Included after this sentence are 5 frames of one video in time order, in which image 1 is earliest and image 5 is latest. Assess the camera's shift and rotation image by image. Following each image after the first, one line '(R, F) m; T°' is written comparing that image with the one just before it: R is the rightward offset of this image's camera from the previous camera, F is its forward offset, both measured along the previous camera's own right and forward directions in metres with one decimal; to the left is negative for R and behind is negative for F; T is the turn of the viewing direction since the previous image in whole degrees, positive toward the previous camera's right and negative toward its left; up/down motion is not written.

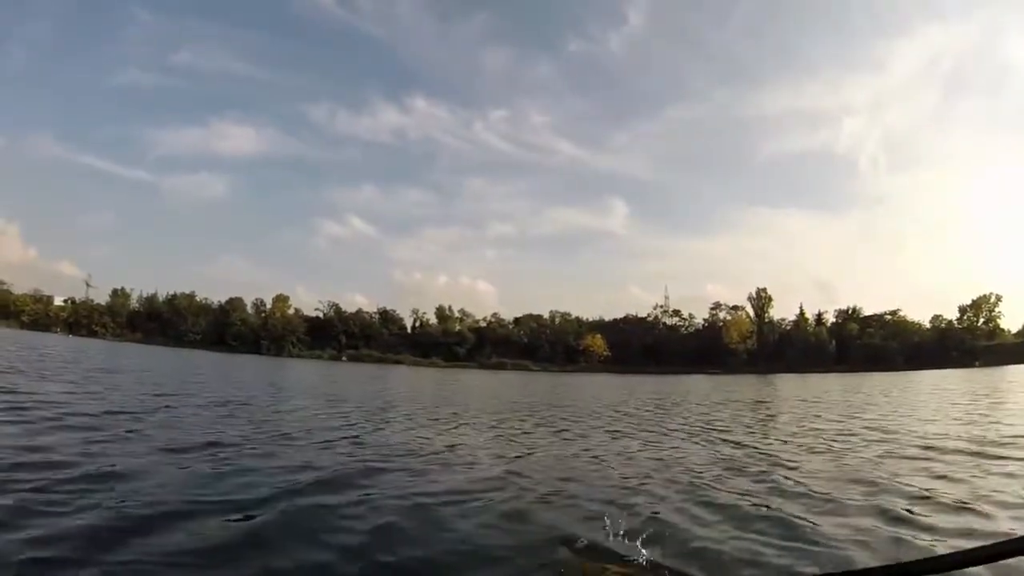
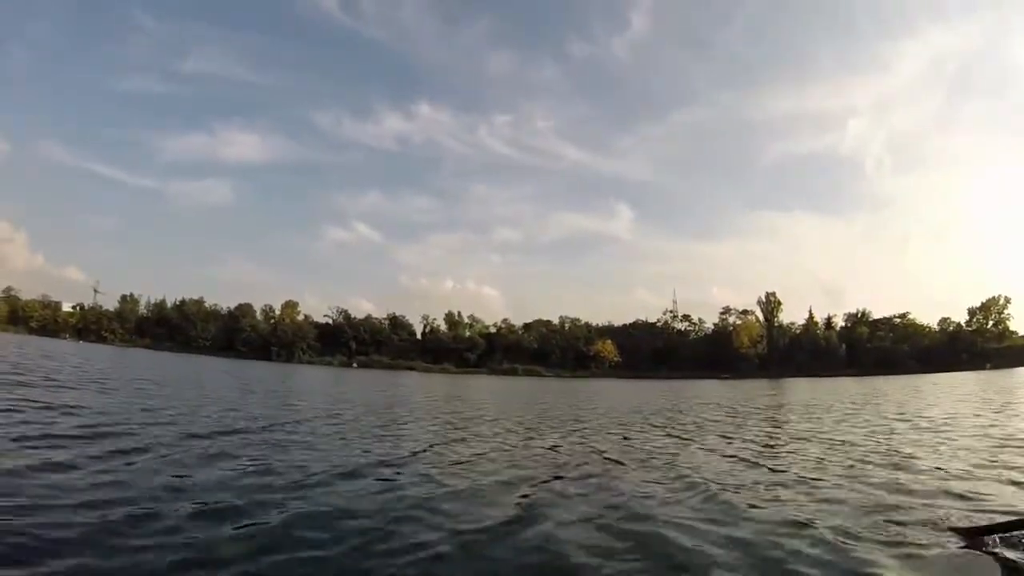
(-0.6, +0.1) m; 0°
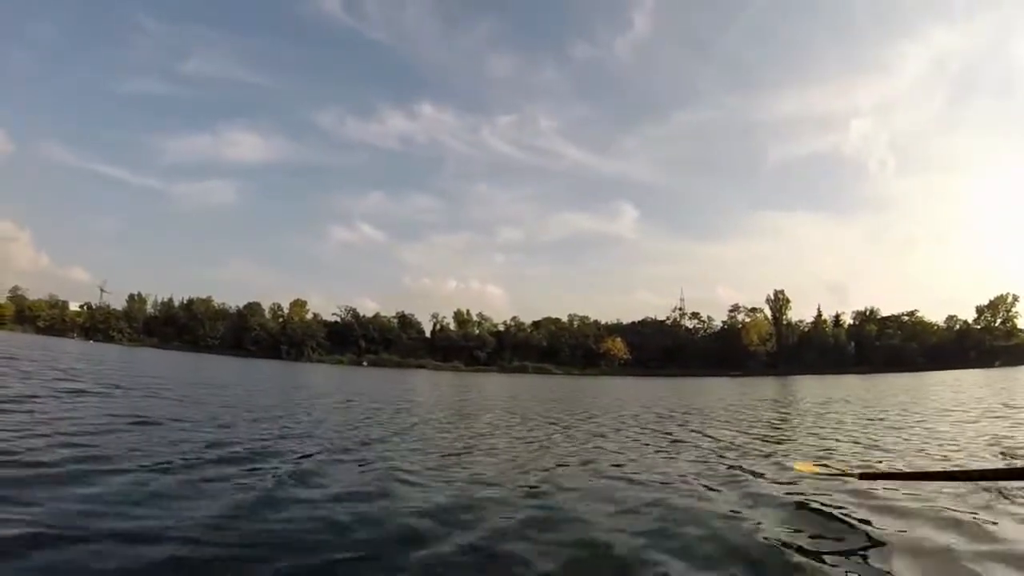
(-0.6, +0.1) m; 0°
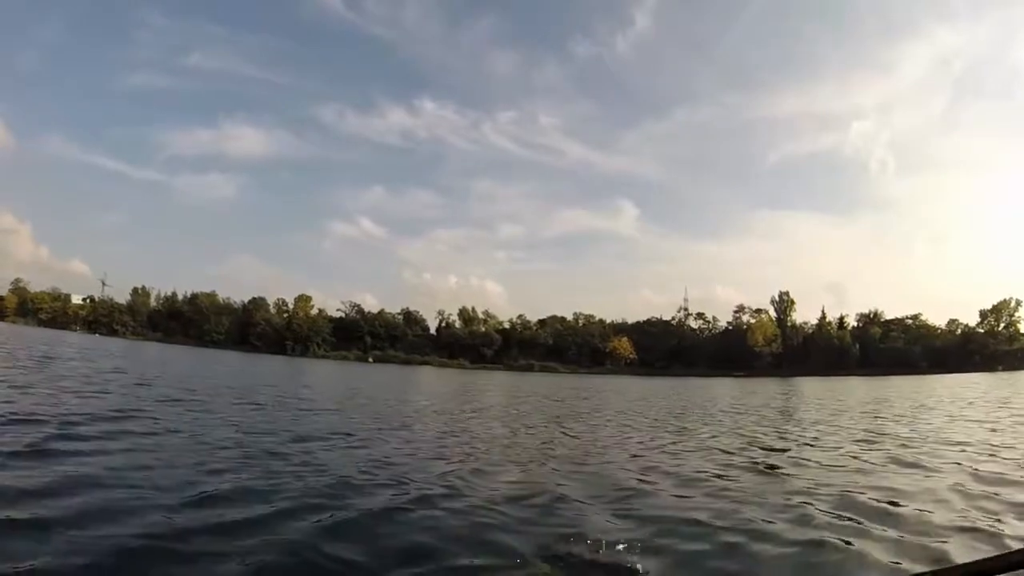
(-0.8, +0.1) m; 0°
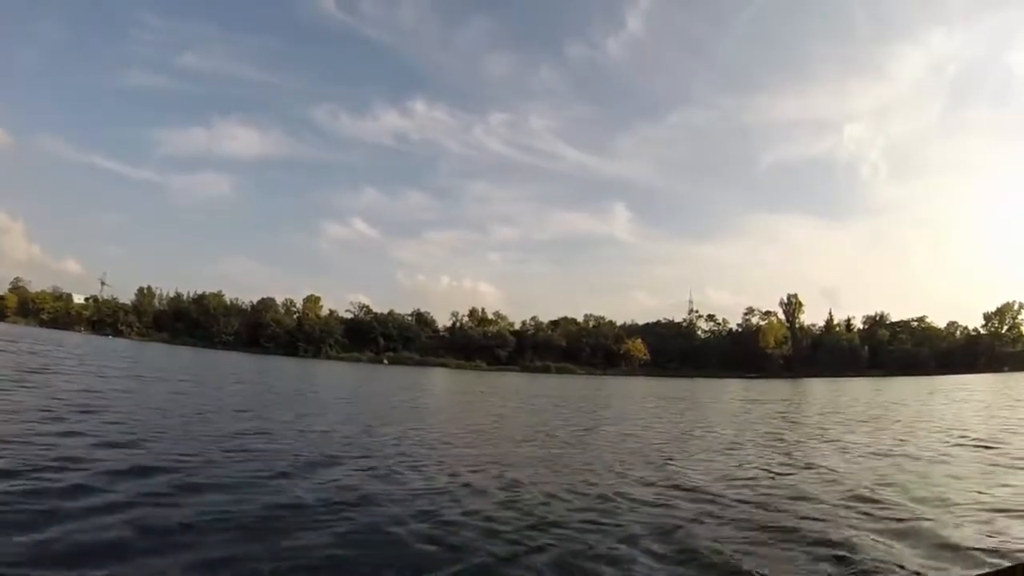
(-1.9, +0.2) m; 0°
